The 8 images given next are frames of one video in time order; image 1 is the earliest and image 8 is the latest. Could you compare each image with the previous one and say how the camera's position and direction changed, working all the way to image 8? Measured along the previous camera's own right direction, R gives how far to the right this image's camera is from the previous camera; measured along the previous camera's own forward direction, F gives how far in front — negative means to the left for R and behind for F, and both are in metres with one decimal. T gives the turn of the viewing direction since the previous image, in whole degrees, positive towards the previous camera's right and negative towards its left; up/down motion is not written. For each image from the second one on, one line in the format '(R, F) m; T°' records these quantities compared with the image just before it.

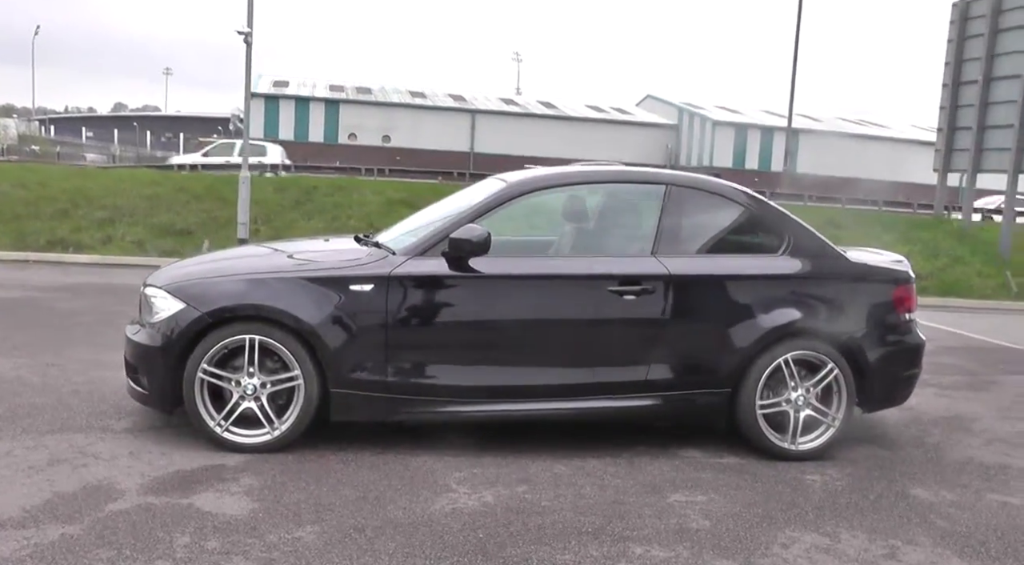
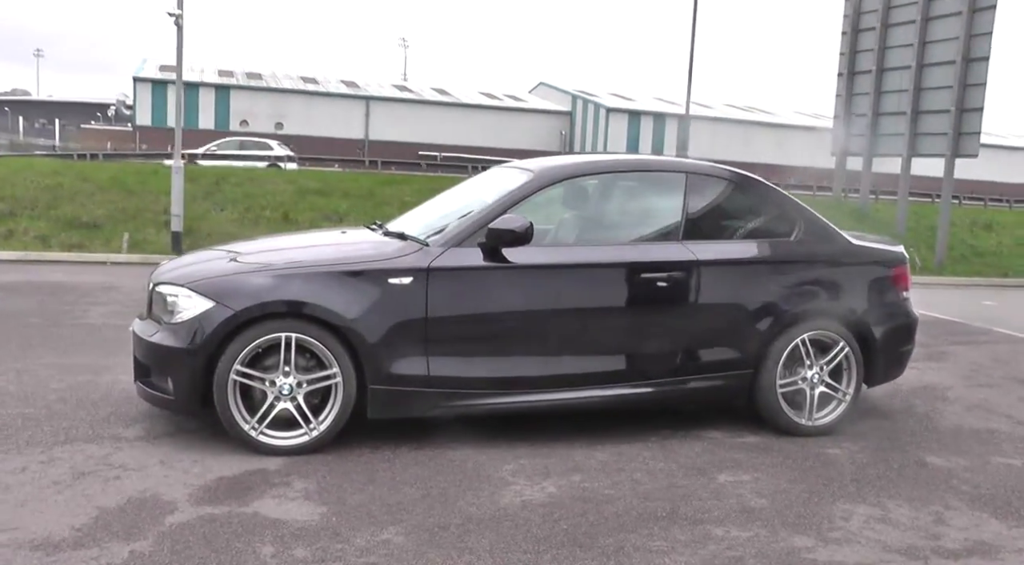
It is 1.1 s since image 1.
(-0.8, +0.1) m; +8°
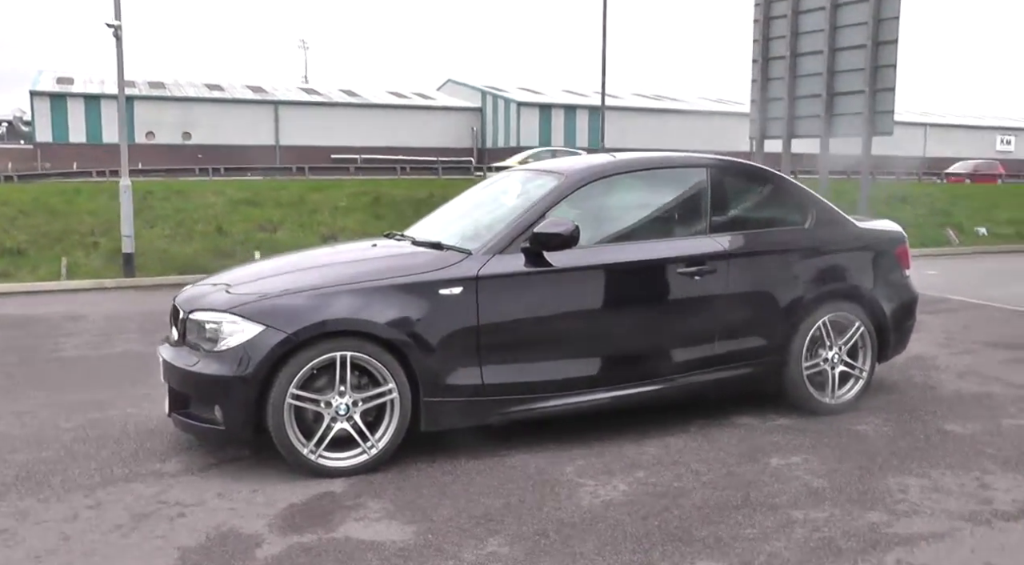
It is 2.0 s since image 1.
(-0.7, 0.0) m; +6°
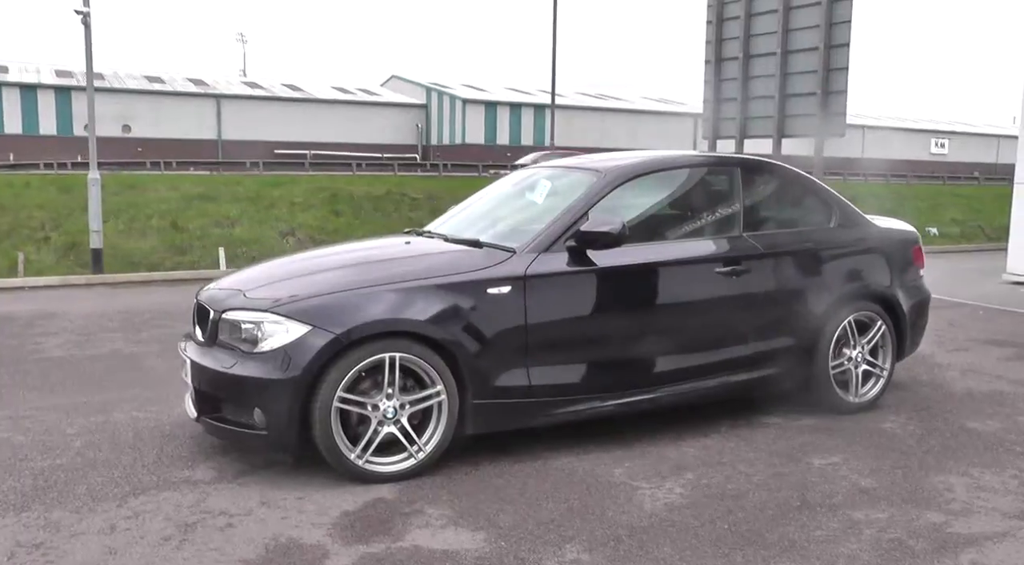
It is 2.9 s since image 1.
(-0.6, +0.1) m; +4°
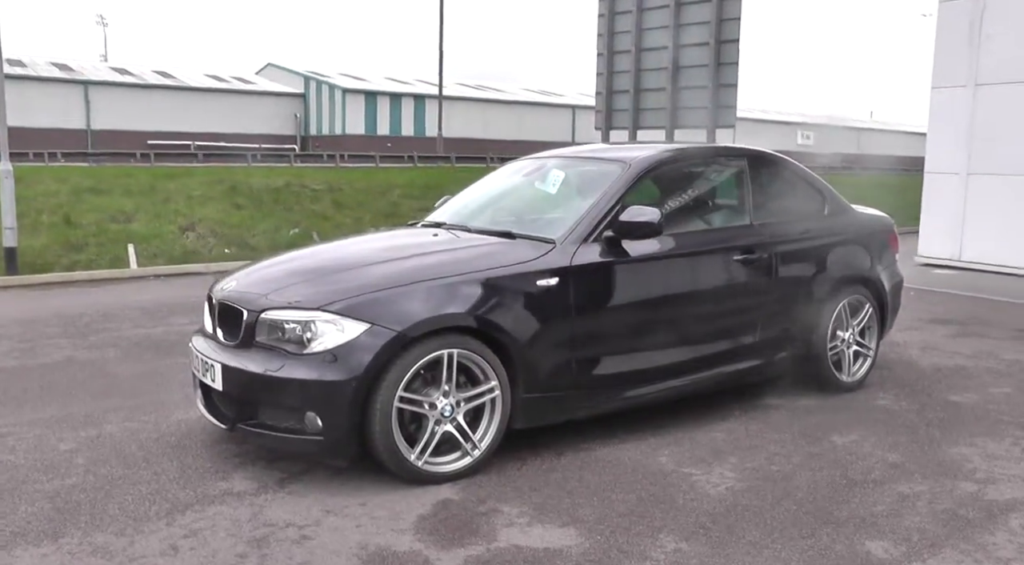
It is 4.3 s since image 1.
(-0.9, +0.1) m; +8°
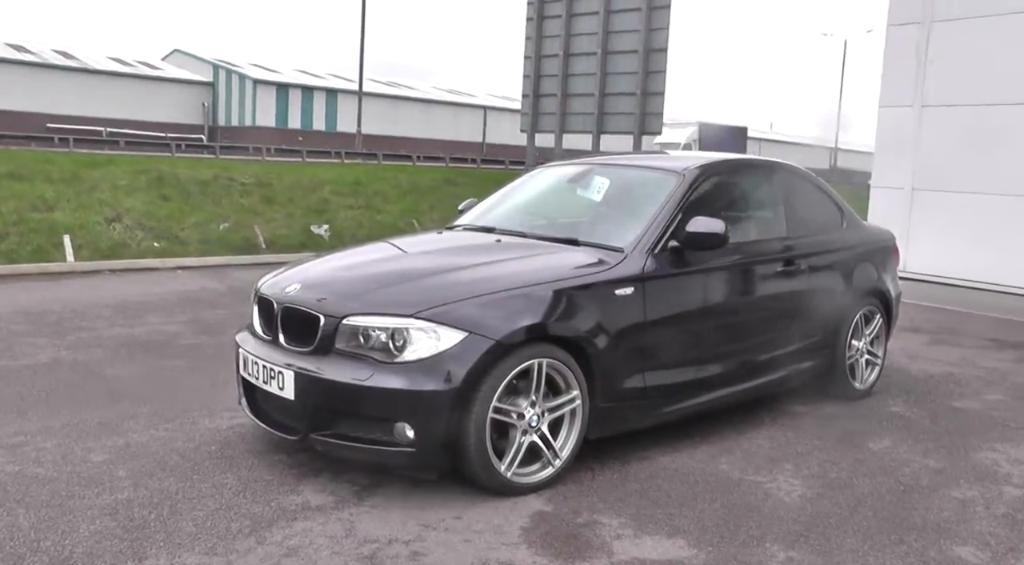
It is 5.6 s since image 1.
(-0.9, +0.1) m; +7°
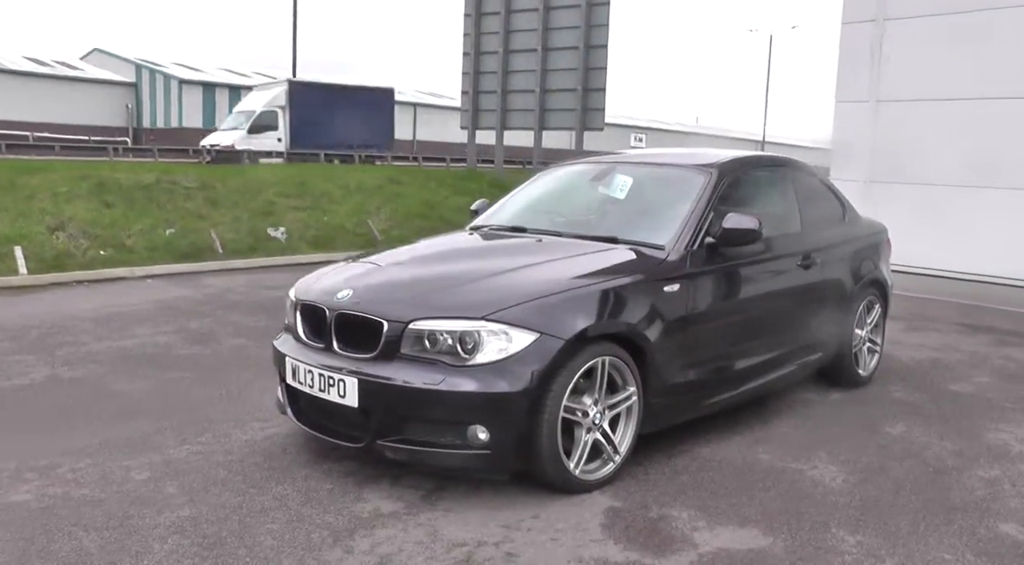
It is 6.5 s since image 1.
(-0.6, 0.0) m; +5°
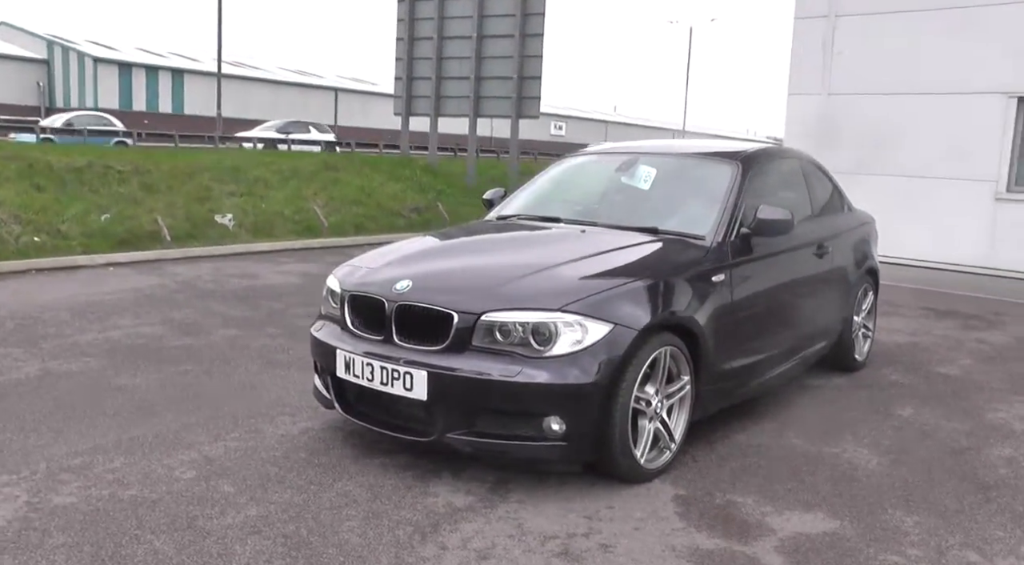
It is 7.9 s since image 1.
(-0.7, 0.0) m; +6°
